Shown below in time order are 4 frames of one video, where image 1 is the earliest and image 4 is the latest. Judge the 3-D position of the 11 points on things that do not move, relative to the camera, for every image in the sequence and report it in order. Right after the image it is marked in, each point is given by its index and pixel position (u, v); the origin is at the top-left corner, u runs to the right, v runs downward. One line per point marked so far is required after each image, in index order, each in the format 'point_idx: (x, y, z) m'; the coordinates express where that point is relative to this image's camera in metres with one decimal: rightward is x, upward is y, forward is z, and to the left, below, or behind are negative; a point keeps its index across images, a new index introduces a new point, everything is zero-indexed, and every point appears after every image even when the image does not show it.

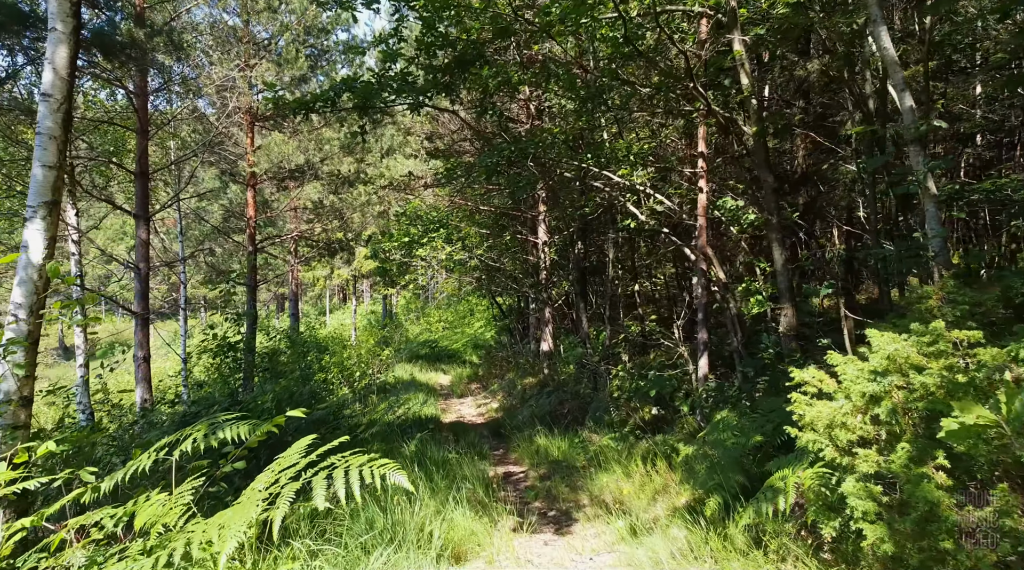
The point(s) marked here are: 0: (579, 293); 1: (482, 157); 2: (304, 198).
0: (+1.0, -0.1, +12.2) m
1: (-0.3, +1.5, +9.4) m
2: (-4.0, +1.7, +15.9) m
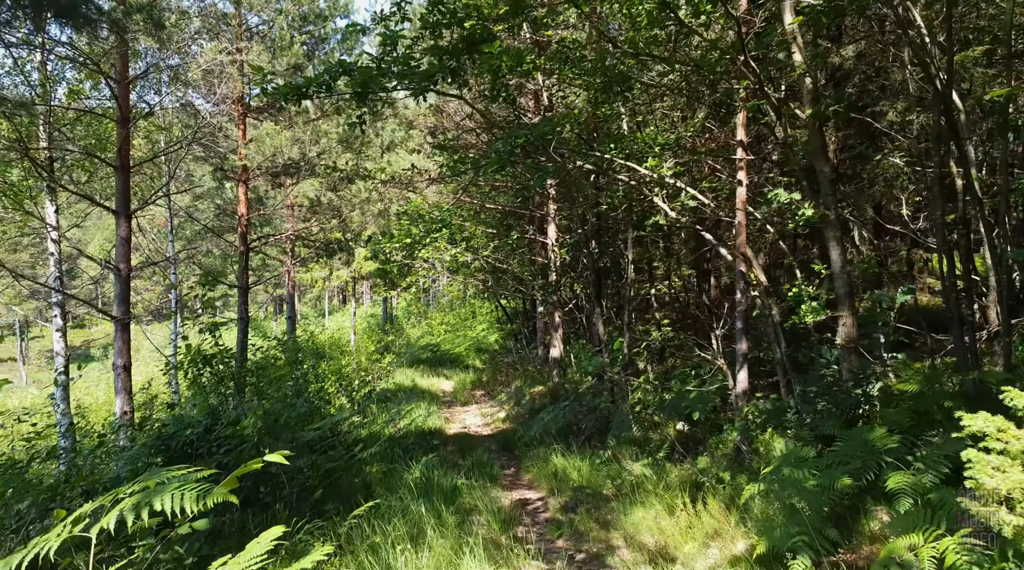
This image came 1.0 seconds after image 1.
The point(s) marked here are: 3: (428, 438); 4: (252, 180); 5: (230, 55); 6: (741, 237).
0: (+1.1, -0.1, +11.3) m
1: (-0.2, +1.5, +8.6) m
2: (-3.8, +1.7, +15.0) m
3: (-1.0, -2.0, +10.6) m
4: (-4.1, +1.6, +12.8) m
5: (-3.8, +3.1, +11.2) m
6: (+2.0, +0.4, +7.1) m
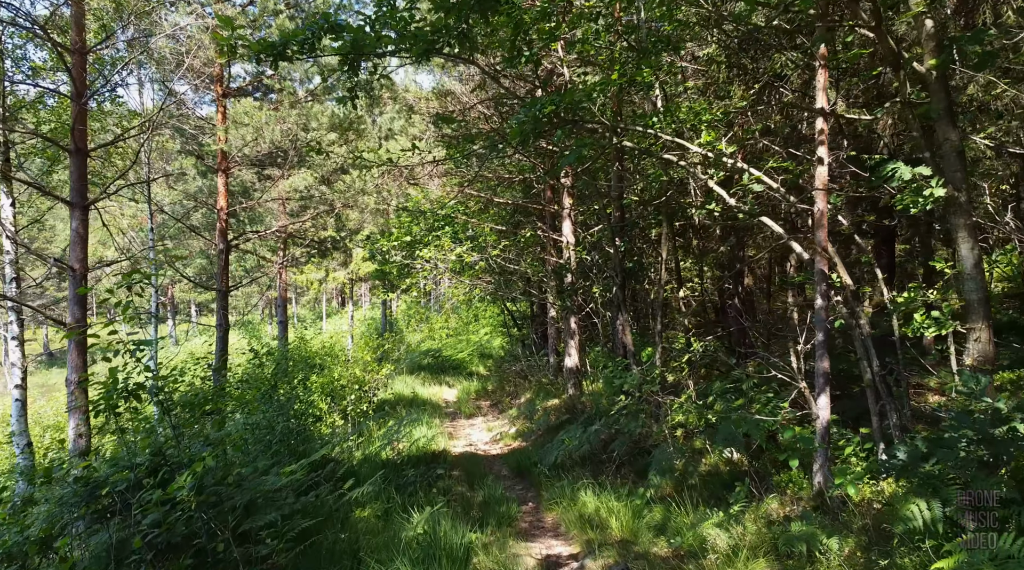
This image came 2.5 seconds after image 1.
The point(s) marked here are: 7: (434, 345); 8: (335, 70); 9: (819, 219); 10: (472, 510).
0: (+1.3, -0.2, +10.0) m
1: (0.0, +1.4, +7.2) m
2: (-3.7, +1.6, +13.6) m
3: (-0.9, -2.0, +9.2) m
4: (-3.9, +1.6, +11.4) m
5: (-3.7, +3.1, +9.8) m
6: (+2.1, +0.4, +5.7) m
7: (-1.8, -1.4, +19.6) m
8: (-1.7, +2.0, +7.8) m
9: (+2.1, +0.5, +5.7) m
10: (-0.4, -1.9, +7.2) m
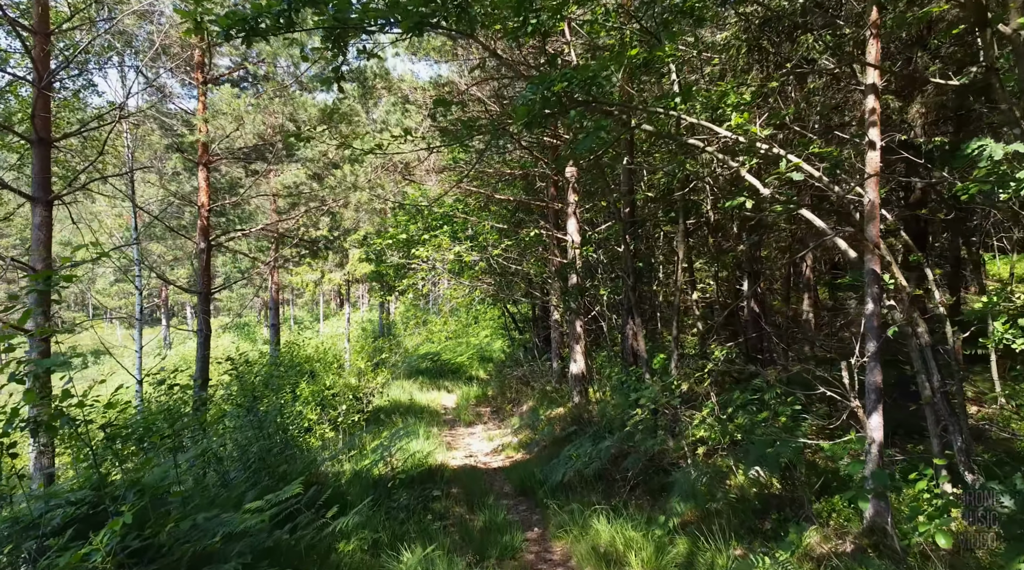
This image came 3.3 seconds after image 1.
0: (+1.3, -0.2, +9.2) m
1: (0.0, +1.4, +6.4) m
2: (-3.6, +1.6, +12.9) m
3: (-0.8, -2.0, +8.5) m
4: (-3.8, +1.6, +10.7) m
5: (-3.6, +3.1, +9.1) m
6: (+2.2, +0.4, +5.0) m
7: (-1.8, -1.5, +18.8) m
8: (-1.6, +2.0, +7.0) m
9: (+2.1, +0.4, +4.9) m
10: (-0.3, -2.0, +6.4) m
